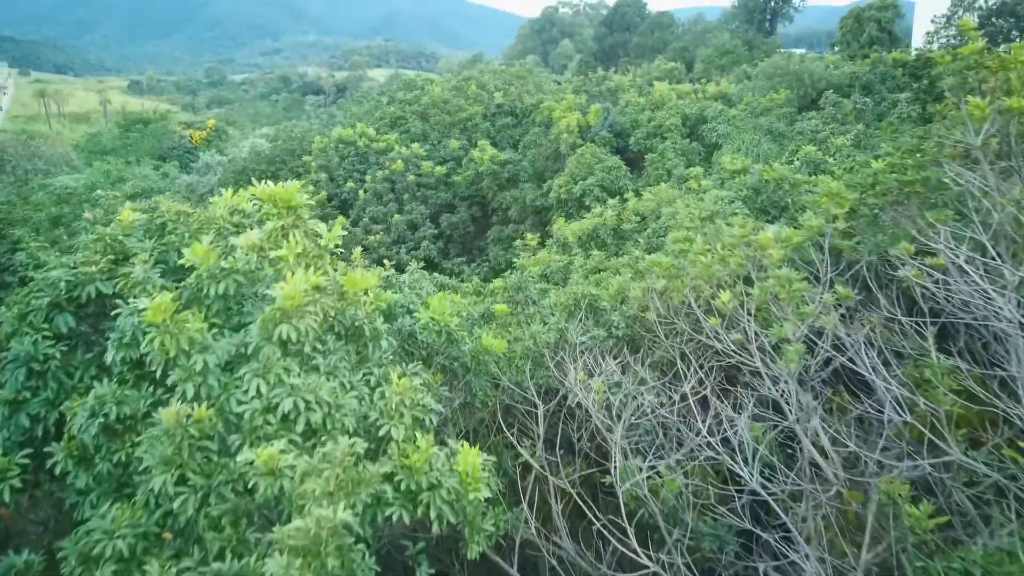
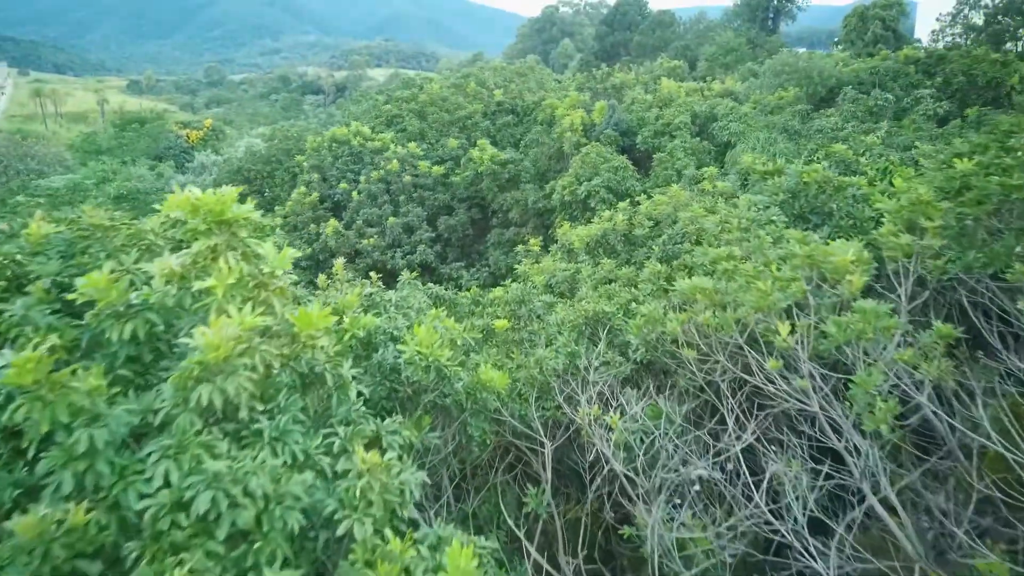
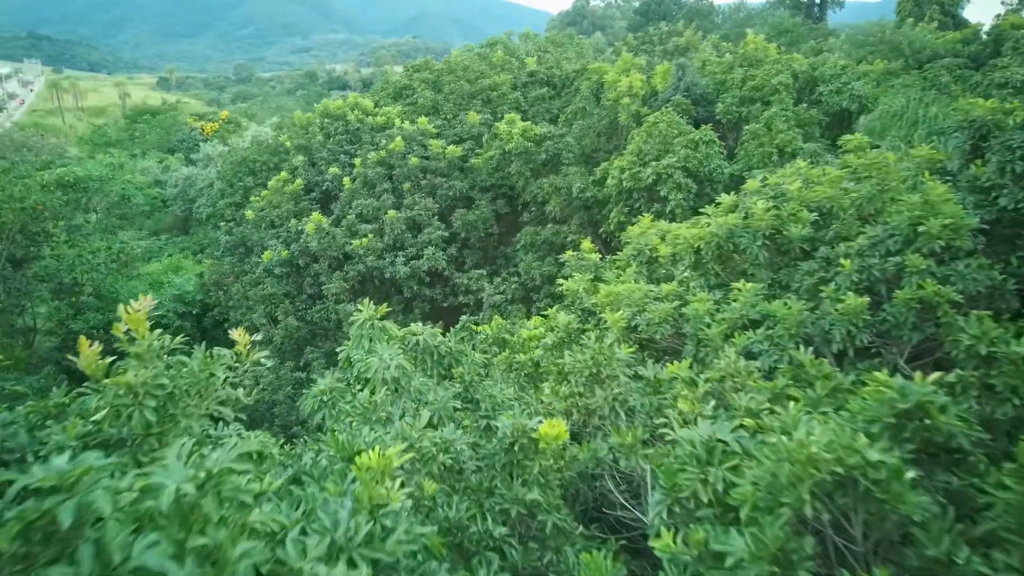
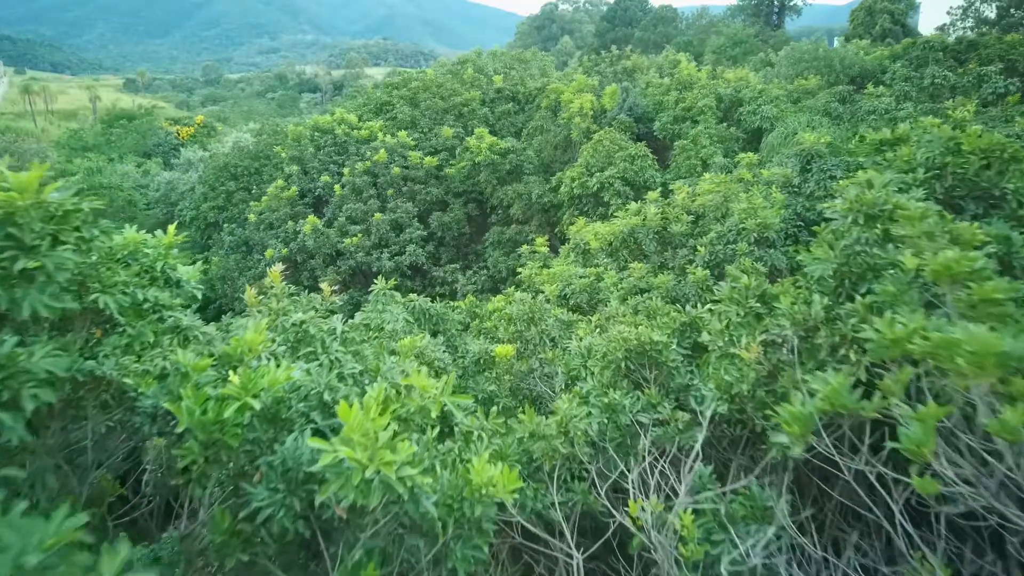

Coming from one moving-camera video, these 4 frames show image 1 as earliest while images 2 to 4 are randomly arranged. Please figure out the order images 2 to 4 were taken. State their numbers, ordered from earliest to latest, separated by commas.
2, 4, 3
